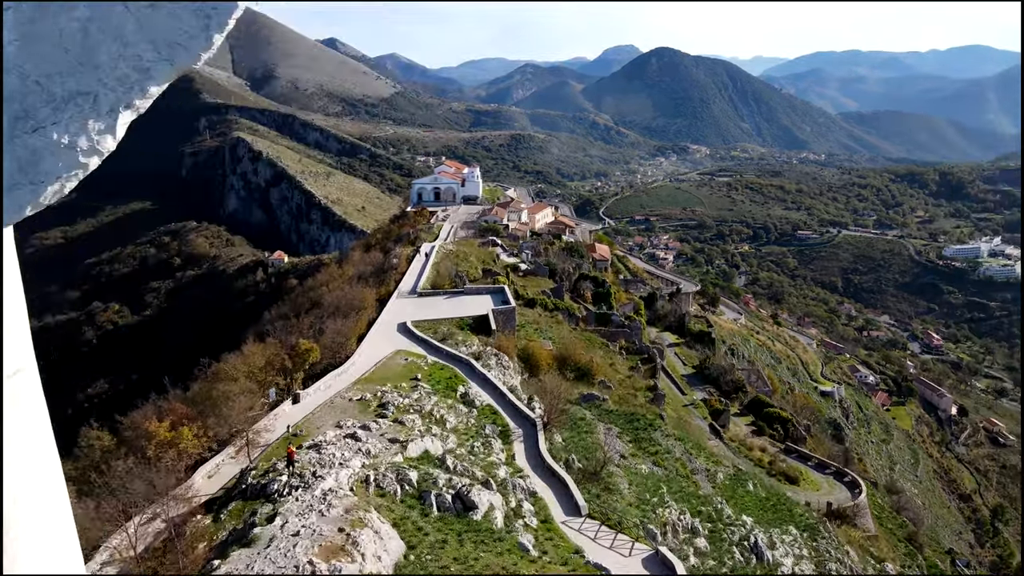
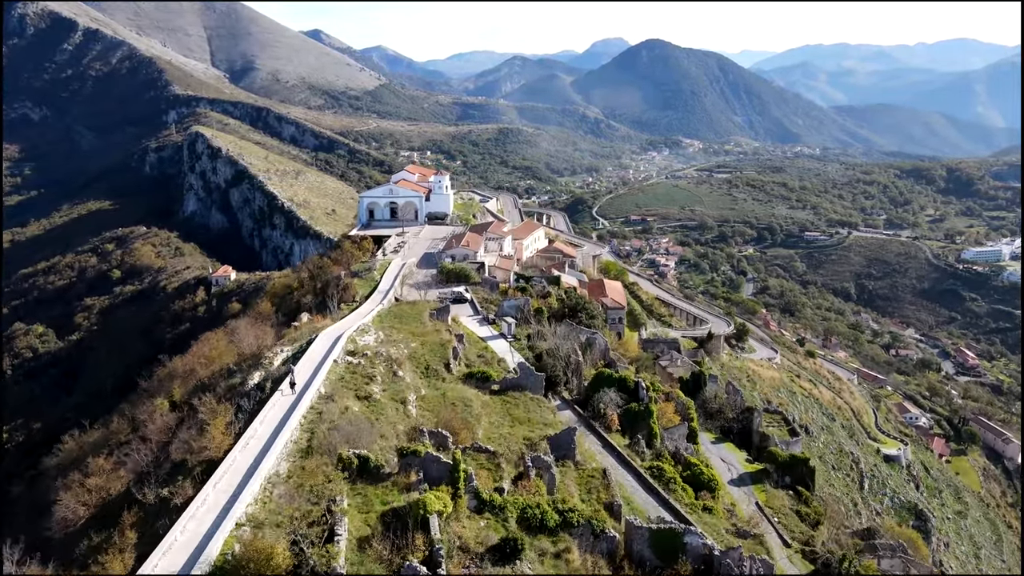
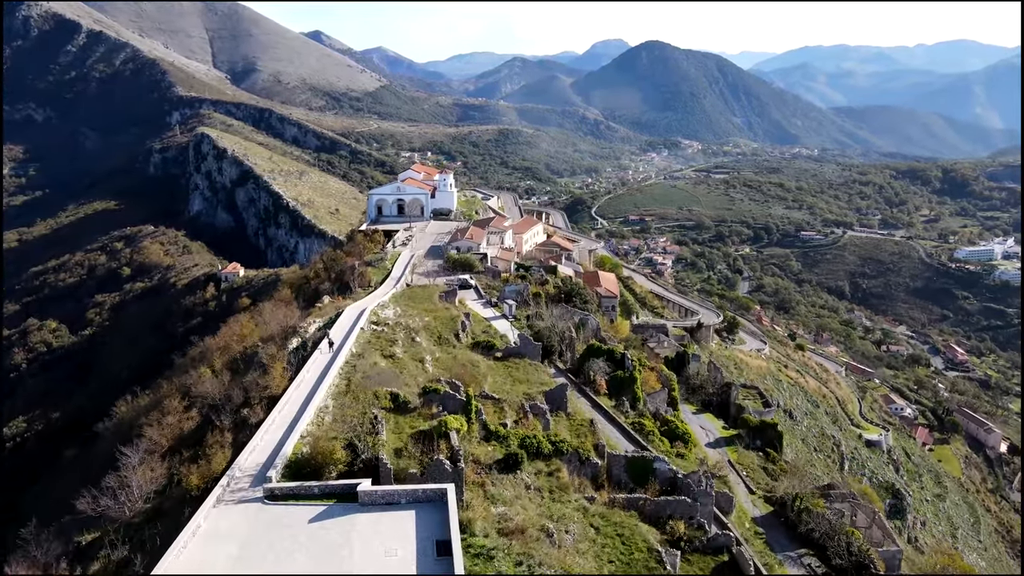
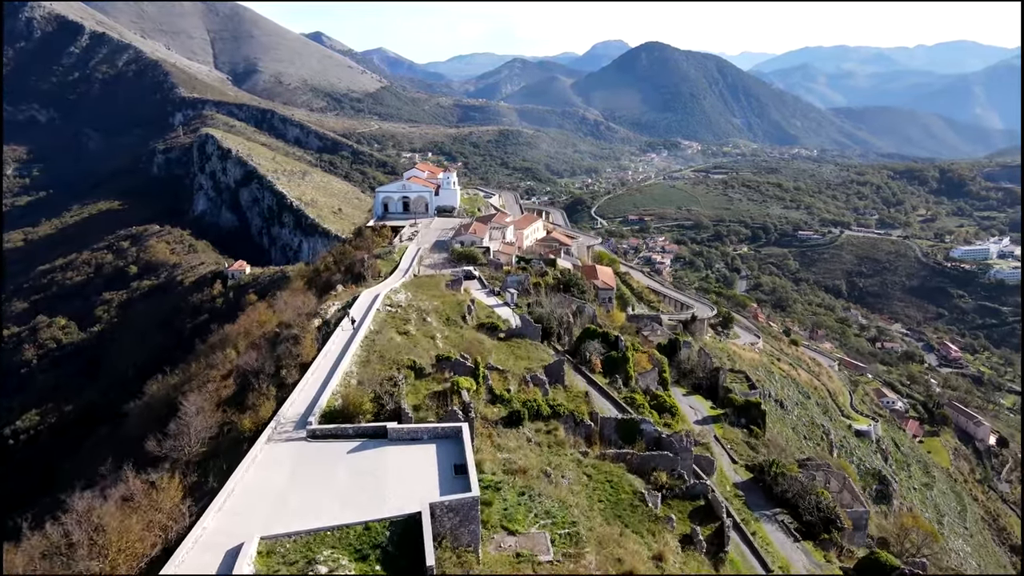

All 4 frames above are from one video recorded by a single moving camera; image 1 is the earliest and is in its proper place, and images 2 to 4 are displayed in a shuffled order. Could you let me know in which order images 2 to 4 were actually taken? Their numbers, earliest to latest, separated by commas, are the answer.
4, 3, 2
